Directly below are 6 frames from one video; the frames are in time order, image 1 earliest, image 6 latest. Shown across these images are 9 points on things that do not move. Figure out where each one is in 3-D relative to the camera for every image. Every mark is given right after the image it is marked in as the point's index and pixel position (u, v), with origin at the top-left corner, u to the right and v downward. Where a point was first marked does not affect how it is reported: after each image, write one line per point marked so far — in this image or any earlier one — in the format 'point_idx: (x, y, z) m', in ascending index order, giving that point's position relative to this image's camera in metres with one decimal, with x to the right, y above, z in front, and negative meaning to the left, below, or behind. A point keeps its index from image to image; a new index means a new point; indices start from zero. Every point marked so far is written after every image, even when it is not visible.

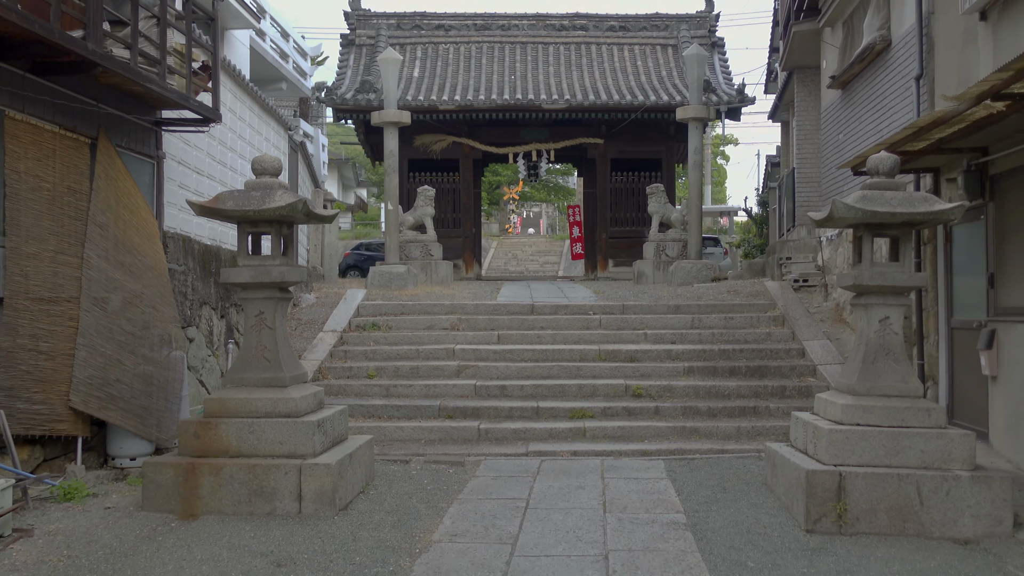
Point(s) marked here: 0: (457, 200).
0: (-1.0, +1.6, +16.3) m
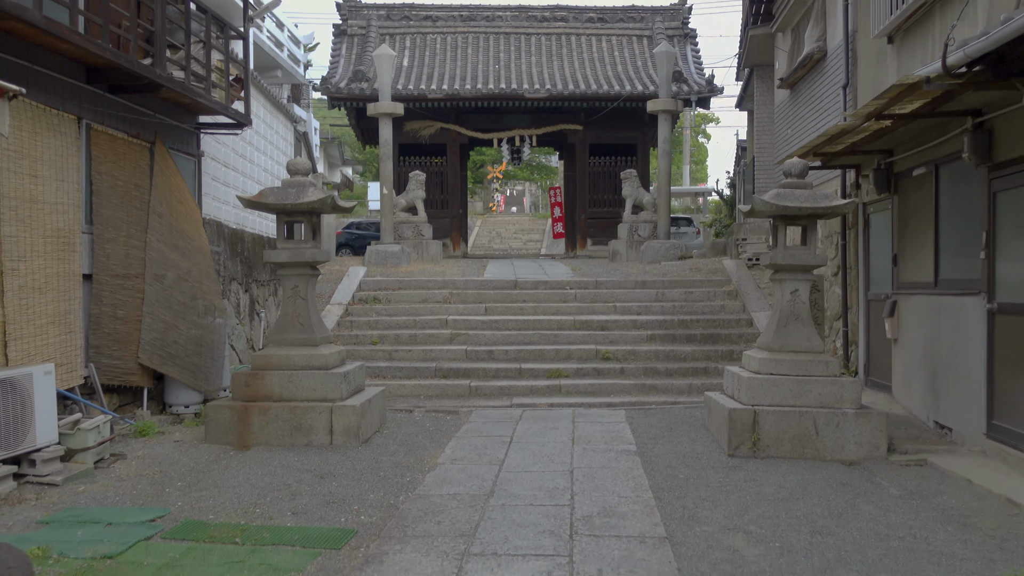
0: (-1.3, +2.0, +17.4) m
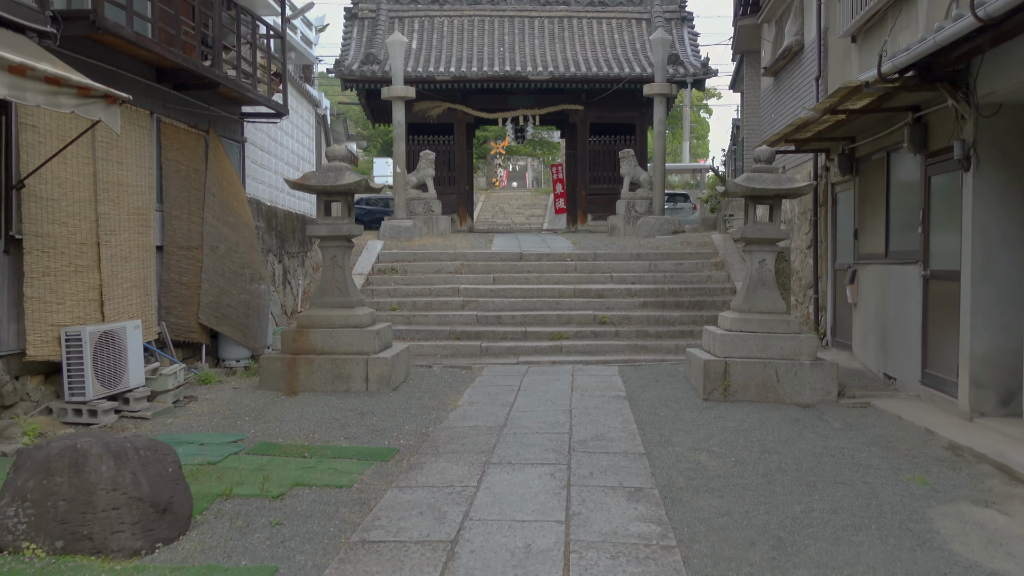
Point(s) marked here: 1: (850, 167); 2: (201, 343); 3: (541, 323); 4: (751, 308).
0: (-1.2, +2.6, +18.3) m
1: (+3.0, +1.1, +8.1) m
2: (-2.4, -0.4, +7.2) m
3: (+0.3, -0.4, +9.7) m
4: (+1.8, -0.1, +6.8) m
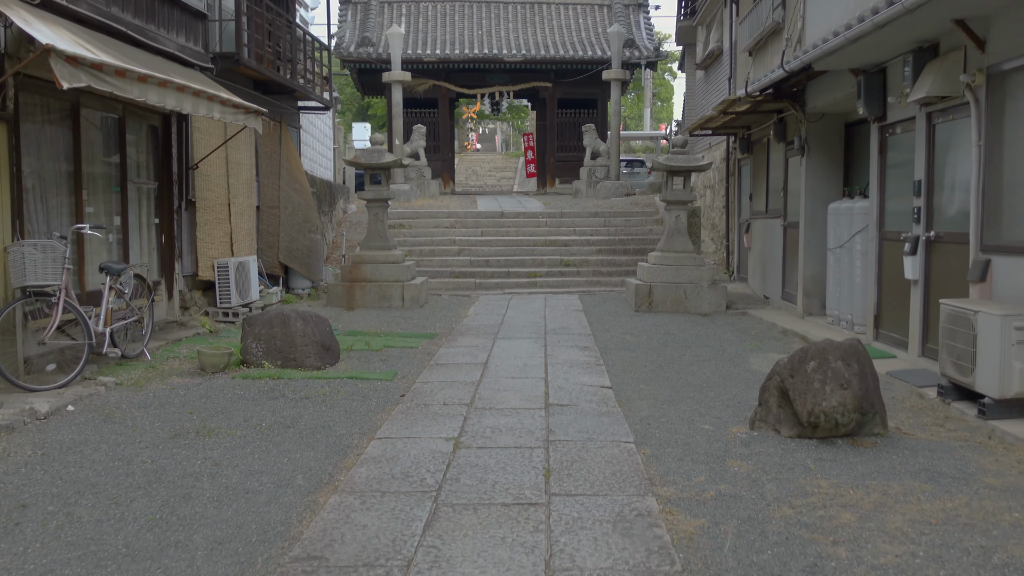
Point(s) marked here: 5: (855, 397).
0: (-1.7, +3.6, +21.1) m
1: (+2.8, +1.7, +11.1) m
2: (-2.5, +0.1, +10.0) m
3: (+0.1, +0.3, +12.7) m
4: (+1.7, +0.4, +9.8) m
5: (+1.6, -0.5, +4.1) m
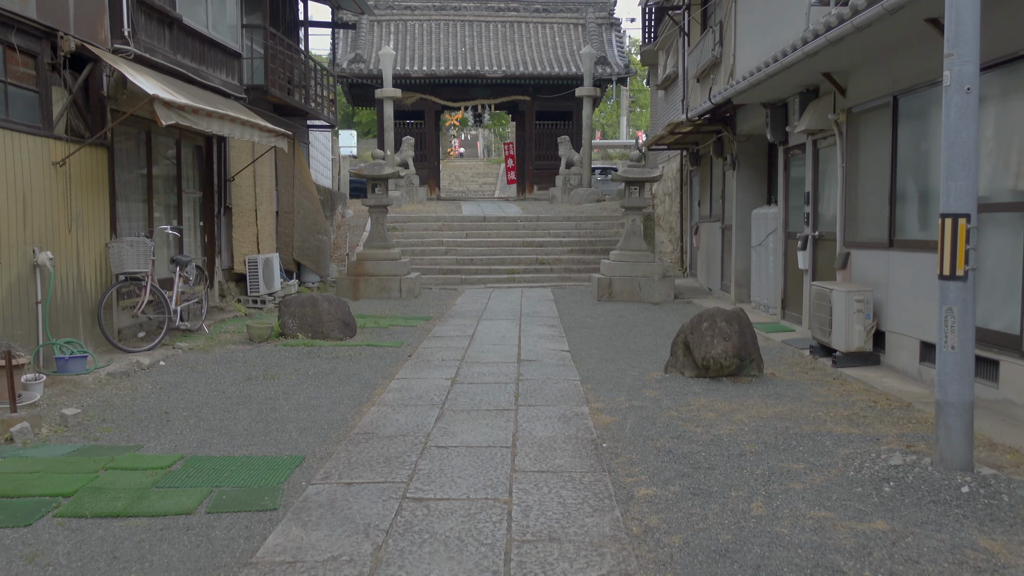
0: (-2.2, +3.7, +22.7) m
1: (+2.6, +1.8, +12.8) m
2: (-2.8, +0.2, +11.7) m
3: (-0.2, +0.4, +14.4) m
4: (+1.5, +0.5, +11.5) m
5: (+1.4, -0.4, +5.9) m
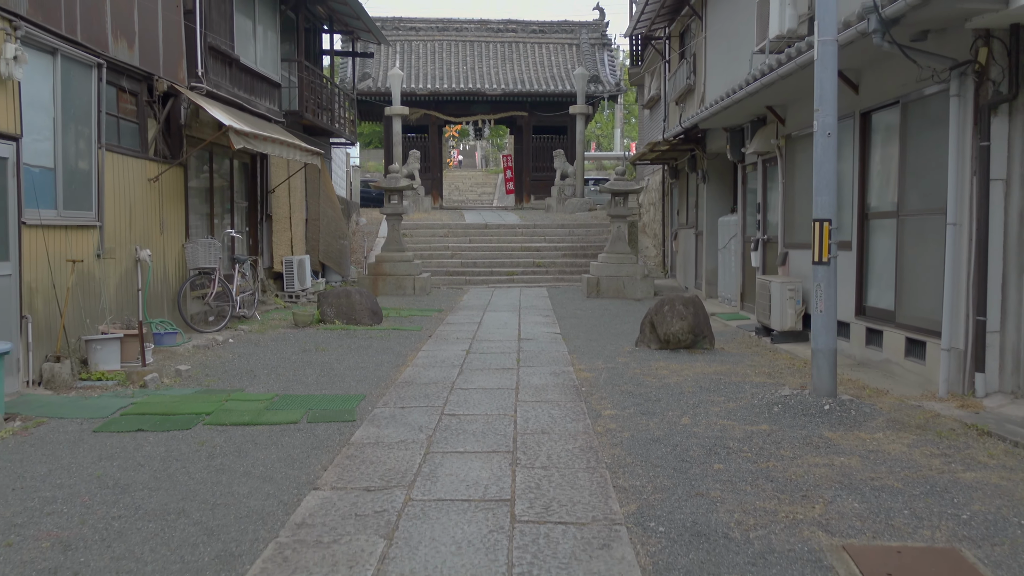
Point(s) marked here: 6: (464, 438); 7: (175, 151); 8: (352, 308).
0: (-2.2, +3.6, +24.4) m
1: (+2.6, +1.8, +14.5) m
2: (-2.8, +0.3, +13.3) m
3: (-0.2, +0.4, +16.0) m
4: (+1.5, +0.5, +13.1) m
5: (+1.5, -0.3, +7.5) m
6: (-0.2, -0.7, +4.6) m
7: (-3.1, +1.3, +8.4) m
8: (-1.7, -0.2, +9.4) m
